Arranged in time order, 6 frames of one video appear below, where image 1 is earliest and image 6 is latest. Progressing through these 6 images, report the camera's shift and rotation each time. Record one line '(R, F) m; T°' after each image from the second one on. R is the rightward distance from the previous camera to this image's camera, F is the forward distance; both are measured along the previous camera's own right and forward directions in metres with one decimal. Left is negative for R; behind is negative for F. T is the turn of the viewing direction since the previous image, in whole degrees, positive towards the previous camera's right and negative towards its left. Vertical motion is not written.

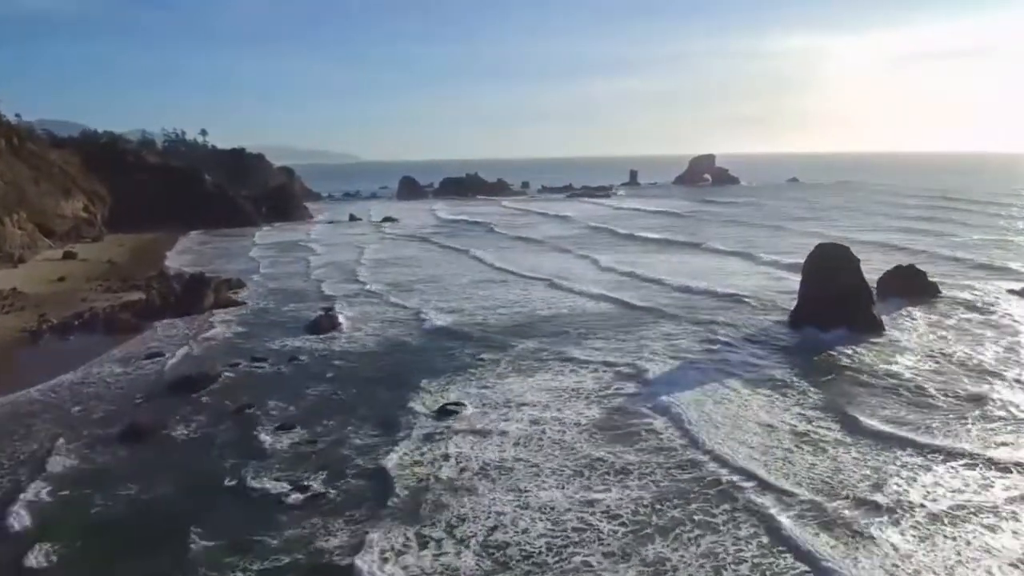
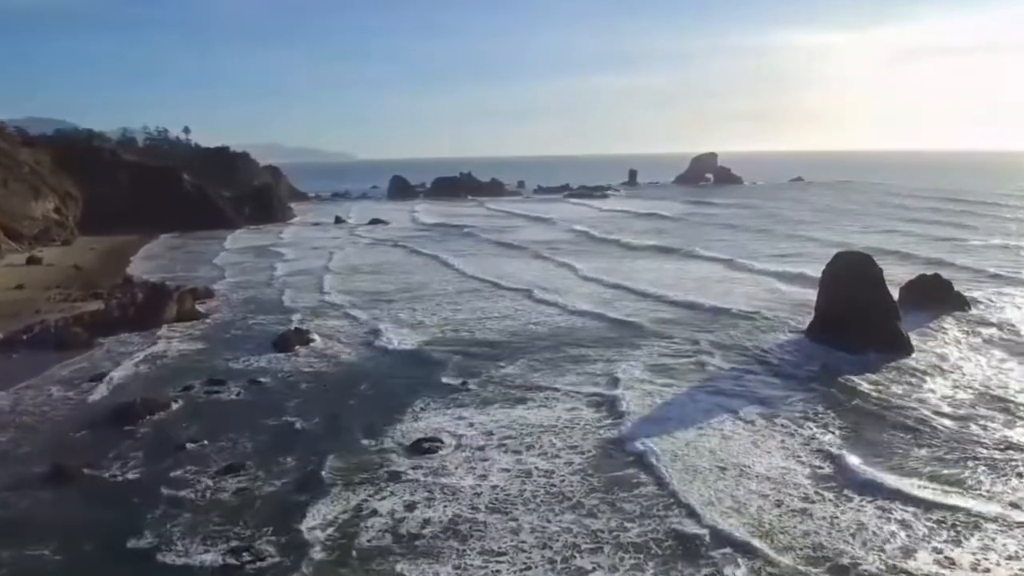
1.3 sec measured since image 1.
(+0.4, +2.7) m; 0°
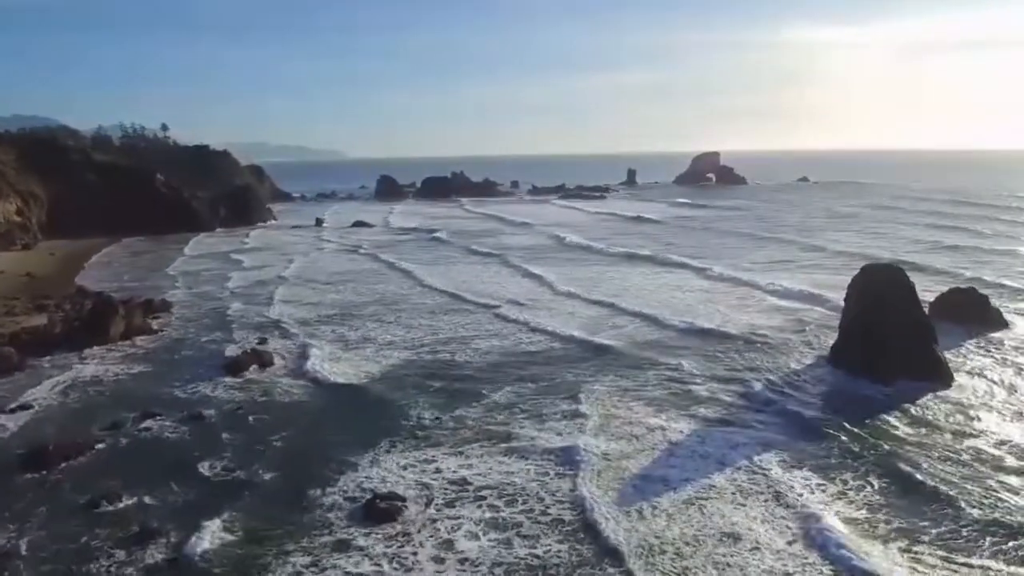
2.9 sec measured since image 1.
(+0.4, +3.1) m; 0°
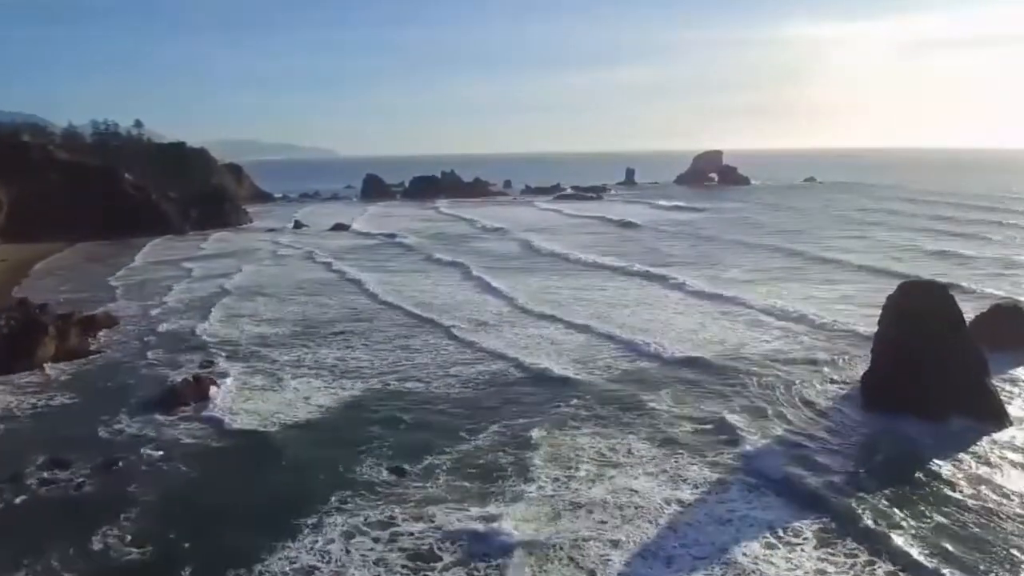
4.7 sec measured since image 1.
(+0.4, +3.3) m; 0°
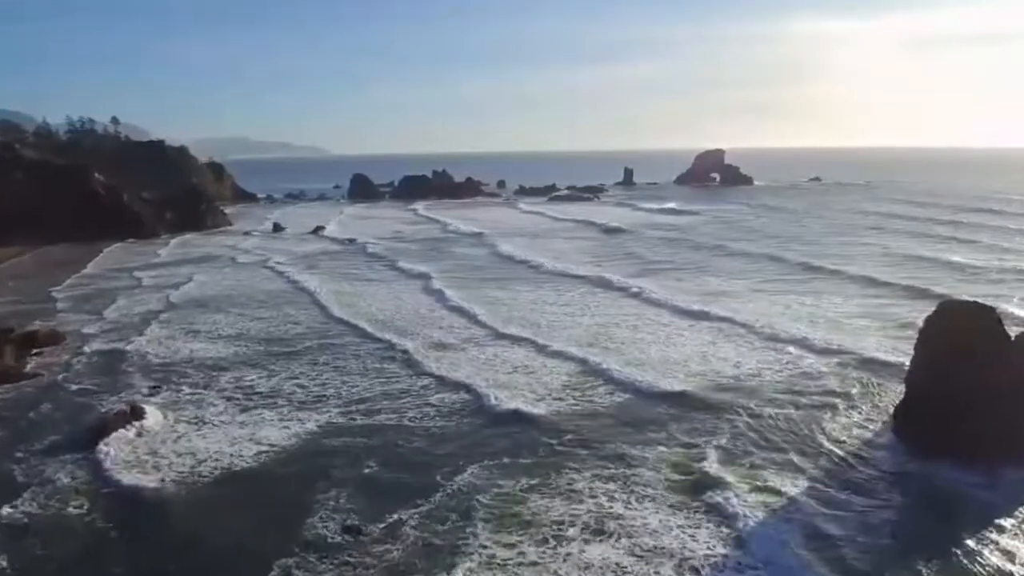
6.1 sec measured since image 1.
(+0.3, +2.7) m; 0°
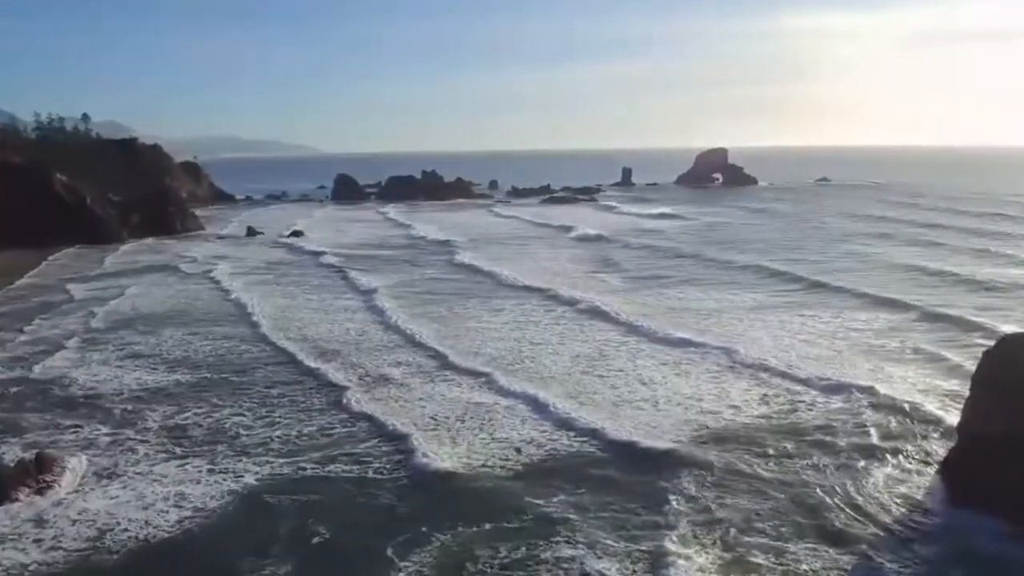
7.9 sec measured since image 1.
(+0.3, +3.1) m; 0°
